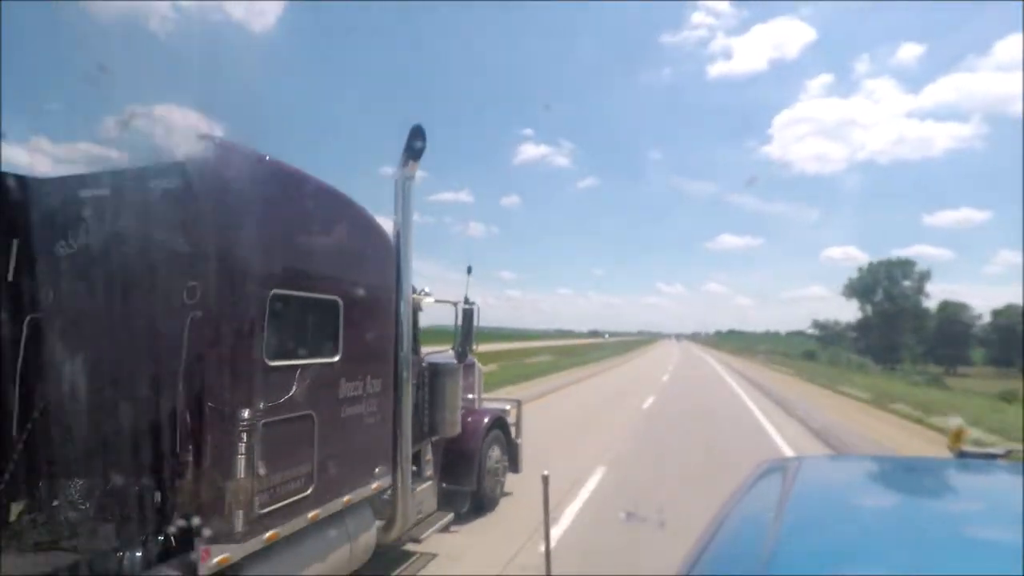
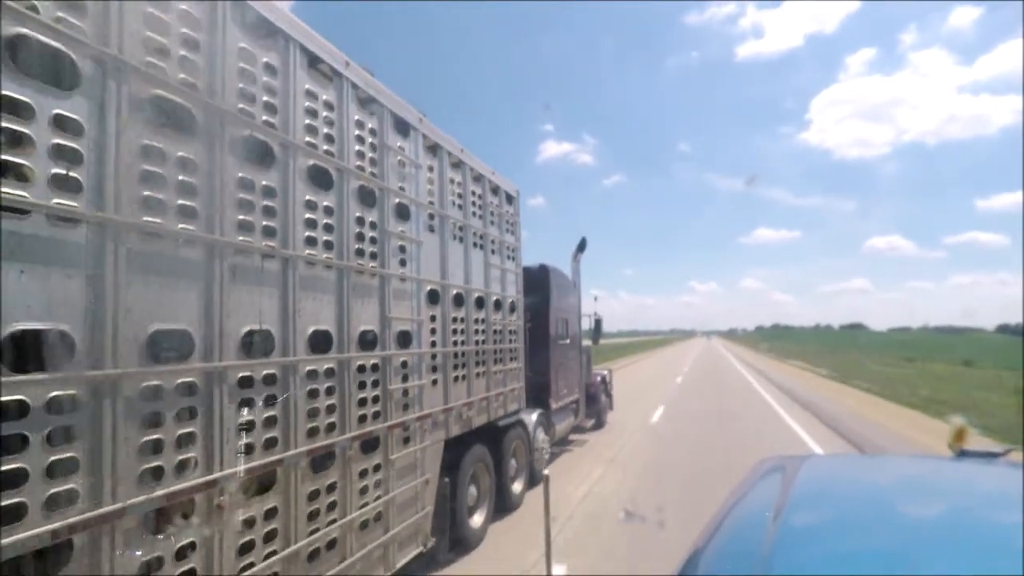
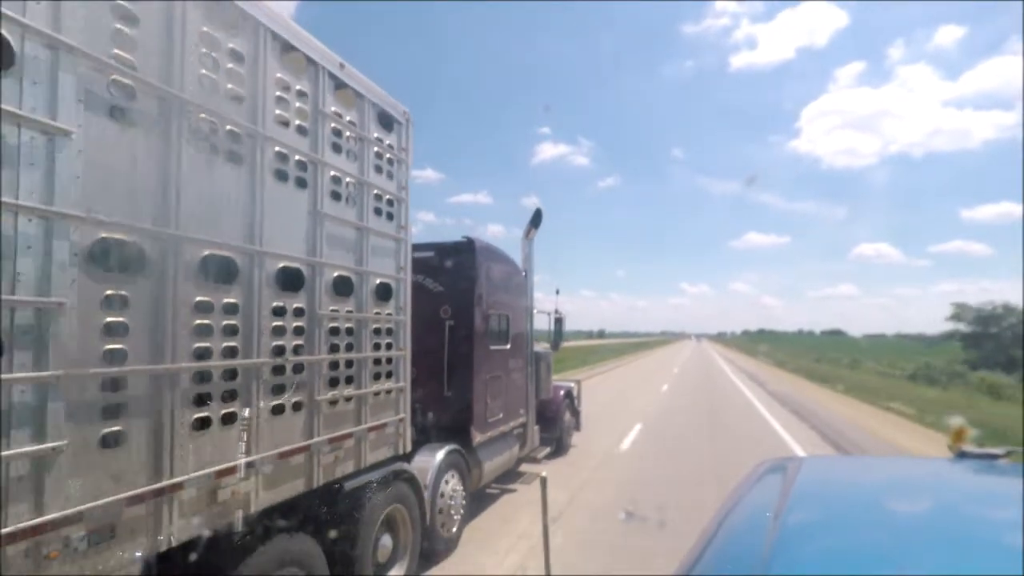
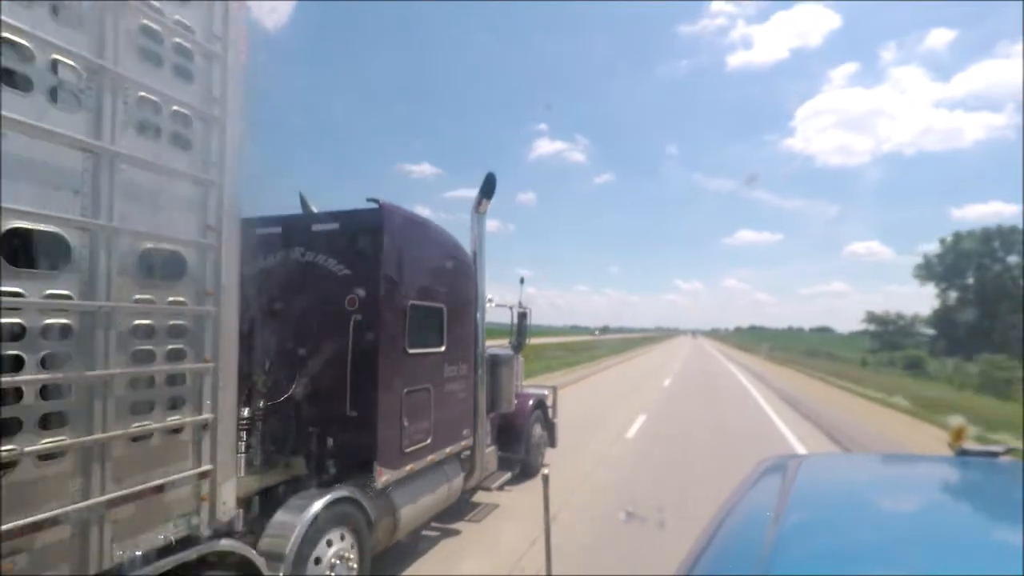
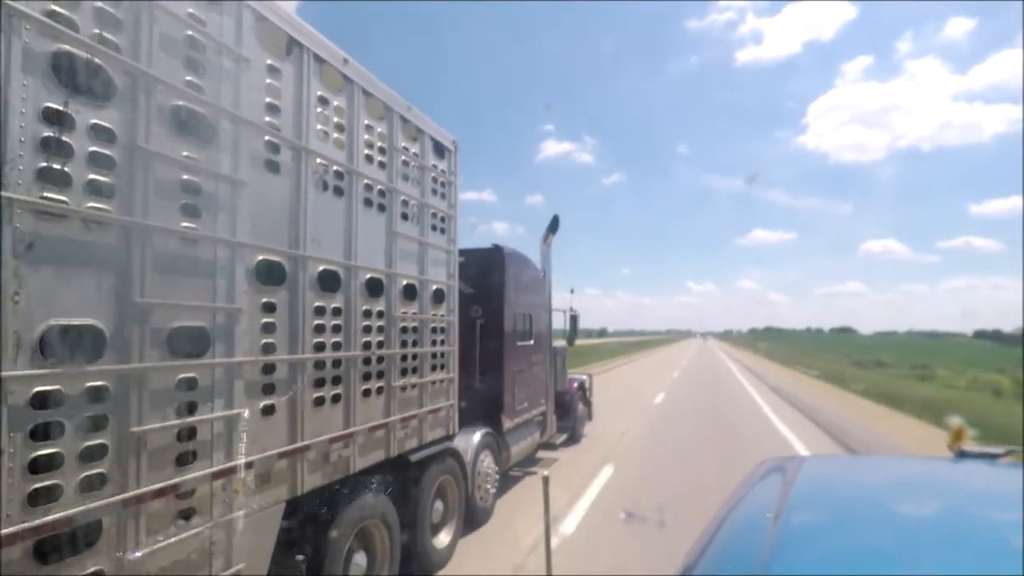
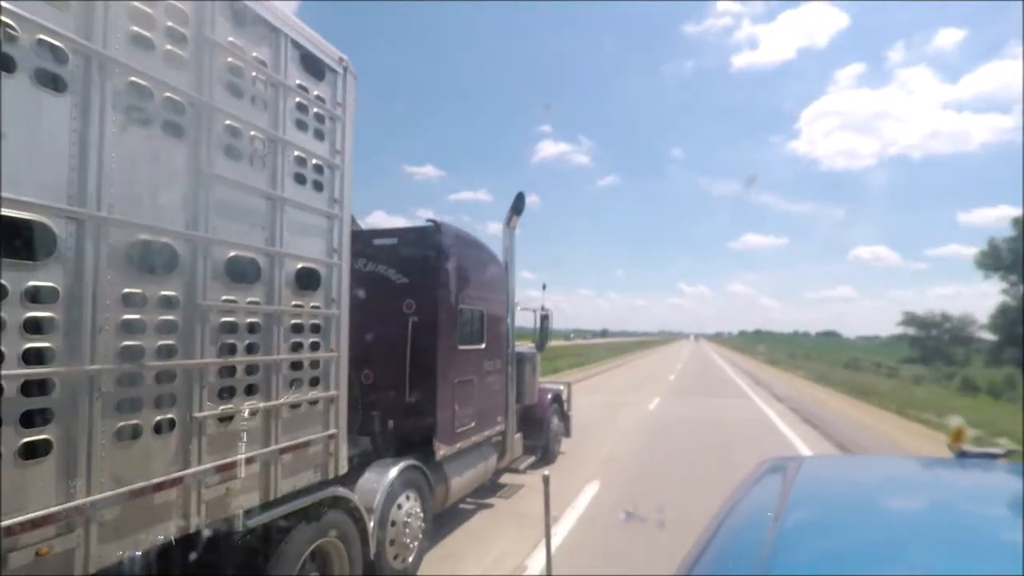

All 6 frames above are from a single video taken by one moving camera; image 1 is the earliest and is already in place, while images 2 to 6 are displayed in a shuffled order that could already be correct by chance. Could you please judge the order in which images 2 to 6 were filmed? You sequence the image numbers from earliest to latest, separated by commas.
4, 6, 3, 5, 2
